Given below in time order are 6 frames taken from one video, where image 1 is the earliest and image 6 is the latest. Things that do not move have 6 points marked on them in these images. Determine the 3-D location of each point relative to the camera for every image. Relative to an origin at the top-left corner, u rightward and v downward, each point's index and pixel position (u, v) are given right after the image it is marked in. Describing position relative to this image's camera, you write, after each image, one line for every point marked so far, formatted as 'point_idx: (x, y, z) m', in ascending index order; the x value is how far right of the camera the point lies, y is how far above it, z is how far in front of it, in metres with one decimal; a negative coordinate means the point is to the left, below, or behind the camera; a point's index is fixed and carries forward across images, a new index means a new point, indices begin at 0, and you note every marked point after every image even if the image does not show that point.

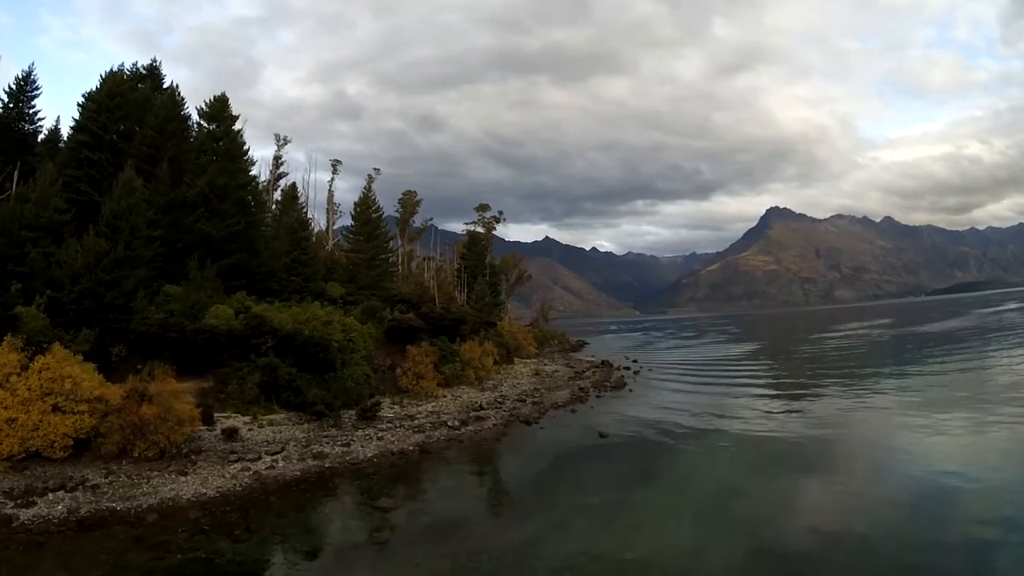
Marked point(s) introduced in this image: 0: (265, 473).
0: (-8.2, -6.0, +19.8) m
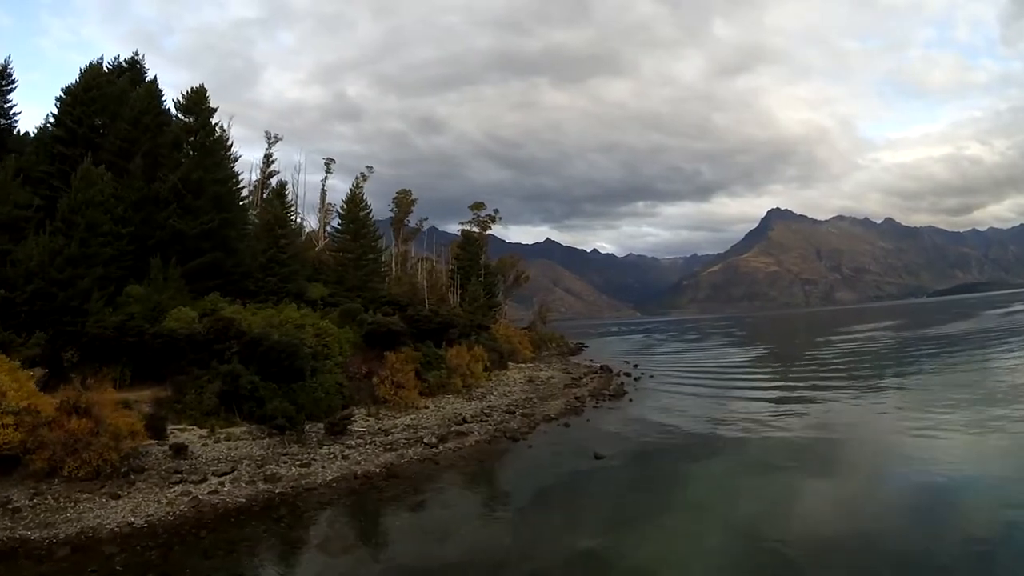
0: (-8.7, -6.0, +17.3) m
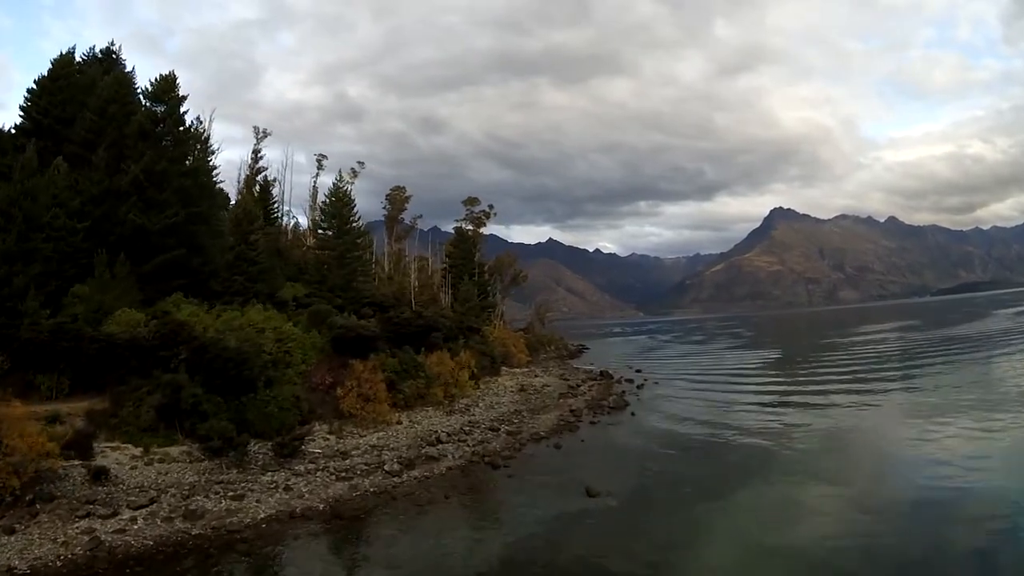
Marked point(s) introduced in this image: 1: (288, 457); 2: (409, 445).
0: (-9.3, -6.0, +14.0) m
1: (-7.0, -5.3, +19.3) m
2: (-3.3, -5.2, +19.9) m
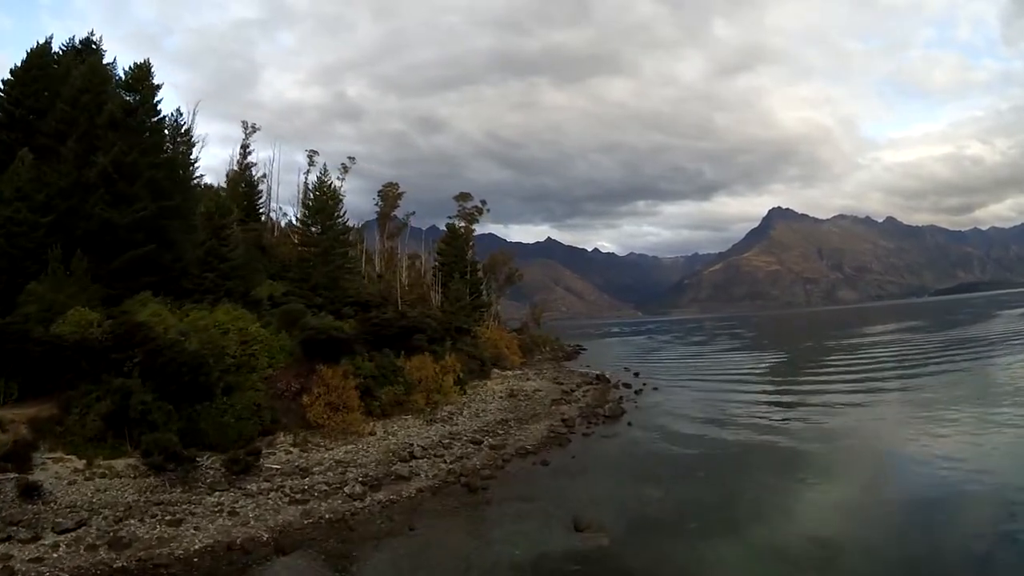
0: (-9.8, -5.9, +11.9) m
1: (-7.6, -5.2, +17.2) m
2: (-3.8, -5.2, +17.8) m
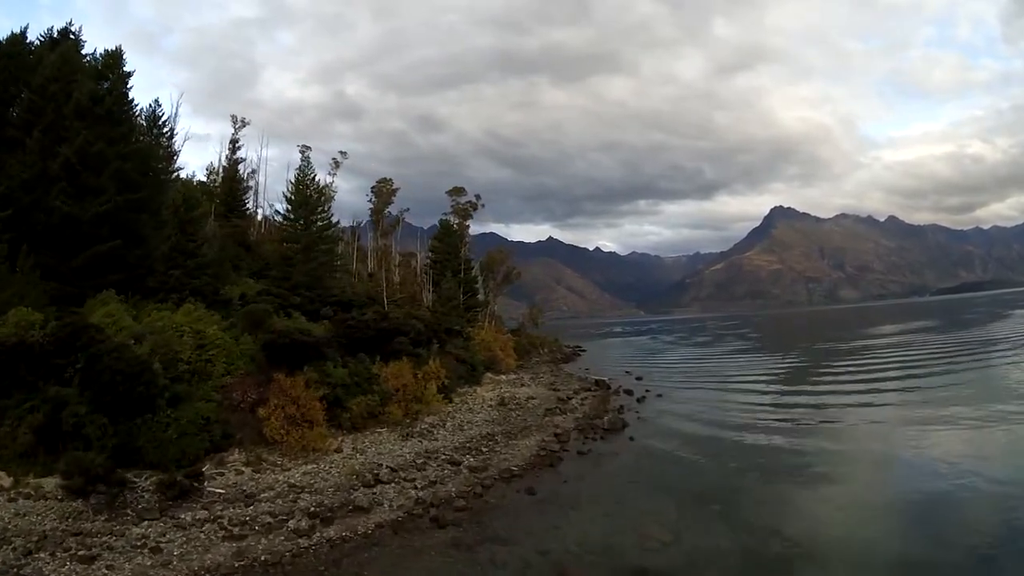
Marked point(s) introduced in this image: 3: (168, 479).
0: (-10.2, -5.8, +9.5) m
1: (-8.0, -5.2, +14.8) m
2: (-4.3, -5.1, +15.3) m
3: (-8.3, -4.8, +14.9) m
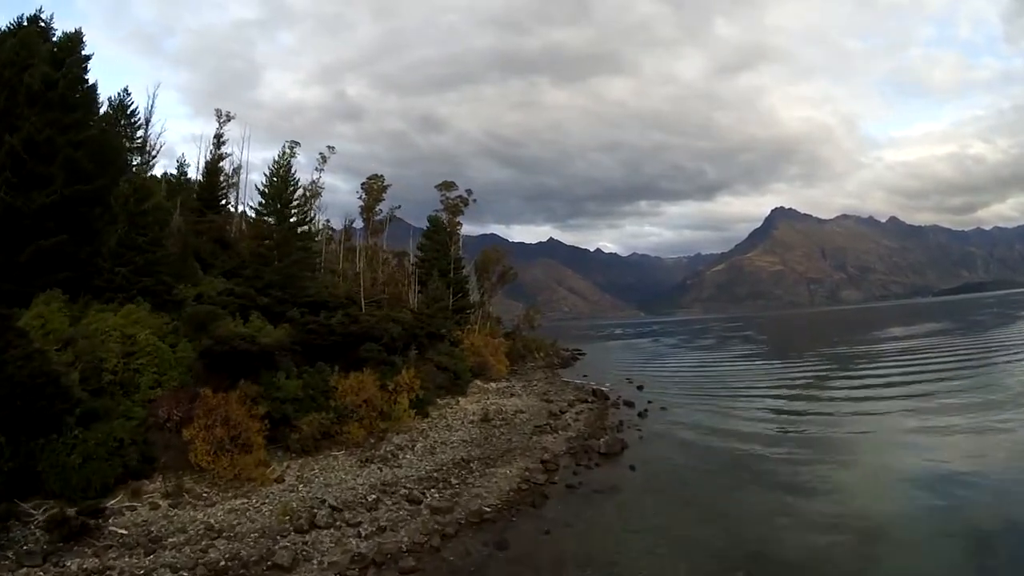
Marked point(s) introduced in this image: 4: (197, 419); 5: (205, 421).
0: (-10.8, -5.8, +6.4) m
1: (-8.6, -5.1, +11.7) m
2: (-4.9, -5.1, +12.2) m
3: (-9.0, -4.8, +11.8) m
4: (-8.4, -3.7, +16.9) m
5: (-8.0, -3.6, +16.6) m
